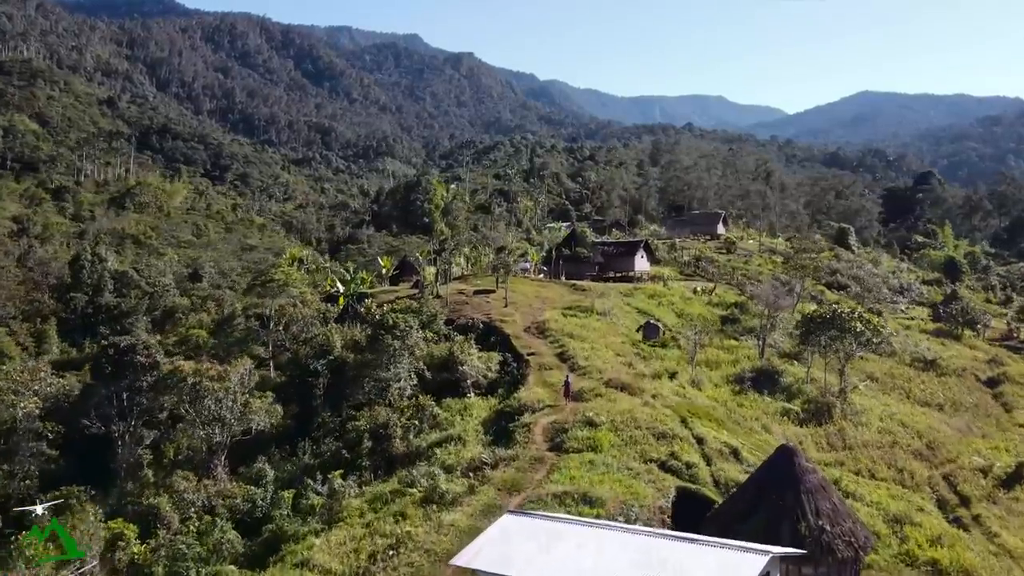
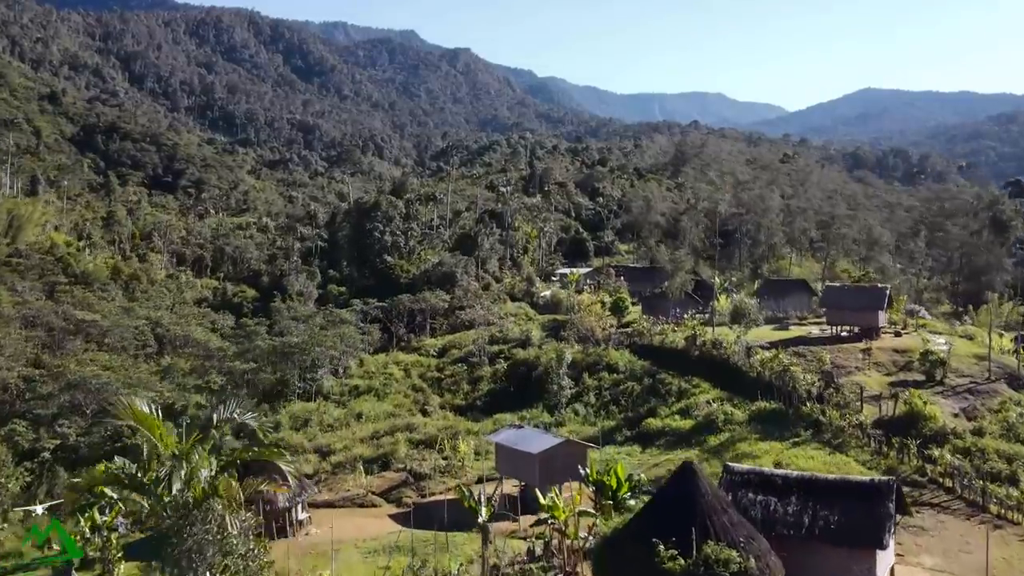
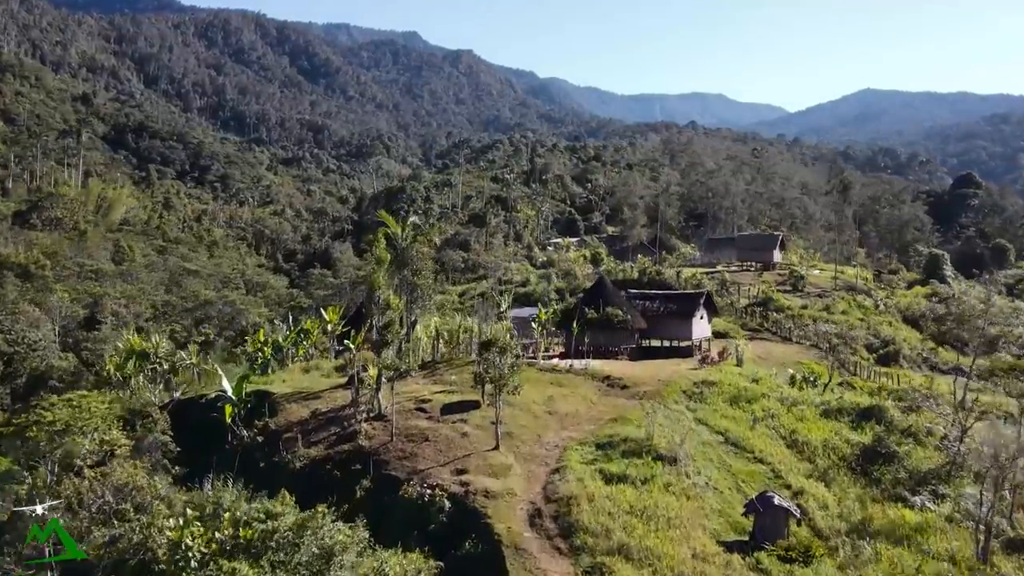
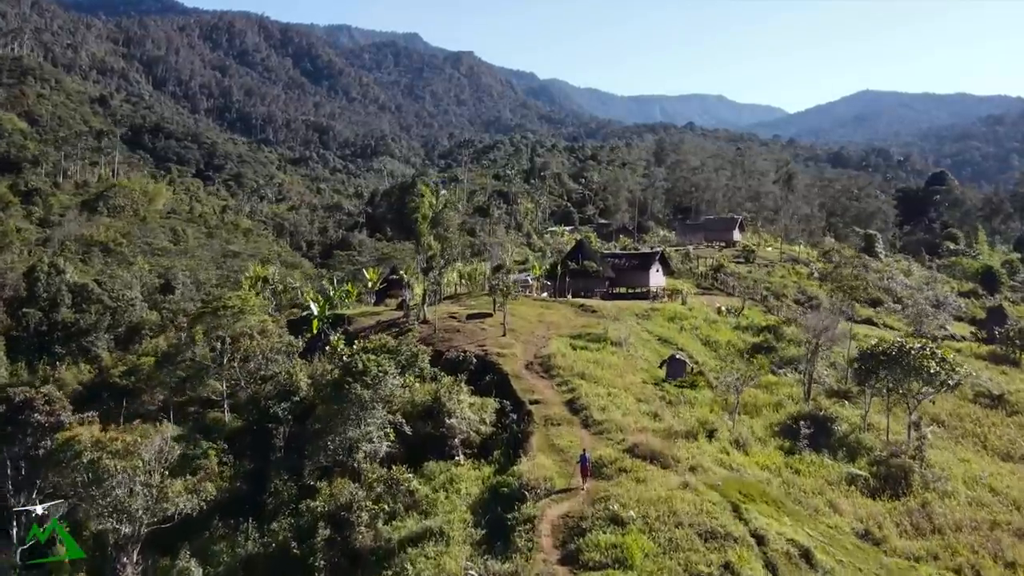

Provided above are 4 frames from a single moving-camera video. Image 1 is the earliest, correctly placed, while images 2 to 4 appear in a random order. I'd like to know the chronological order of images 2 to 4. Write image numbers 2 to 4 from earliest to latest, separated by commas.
4, 3, 2
